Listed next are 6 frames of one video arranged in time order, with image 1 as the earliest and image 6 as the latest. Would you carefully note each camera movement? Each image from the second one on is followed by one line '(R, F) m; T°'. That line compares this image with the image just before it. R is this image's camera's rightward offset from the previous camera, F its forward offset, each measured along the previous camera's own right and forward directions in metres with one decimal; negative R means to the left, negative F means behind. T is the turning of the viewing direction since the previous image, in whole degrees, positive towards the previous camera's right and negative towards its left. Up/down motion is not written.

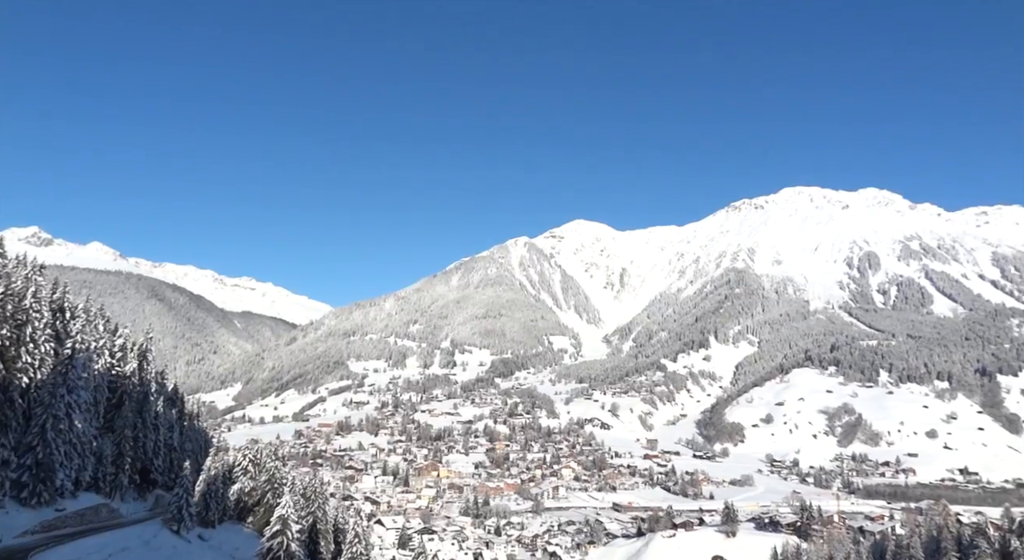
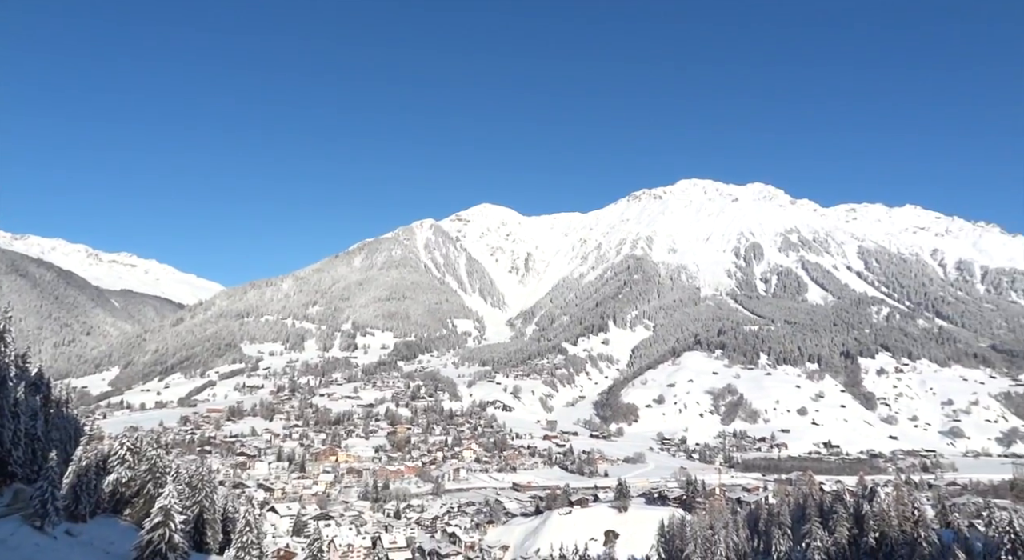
(-0.1, -4.4) m; +6°
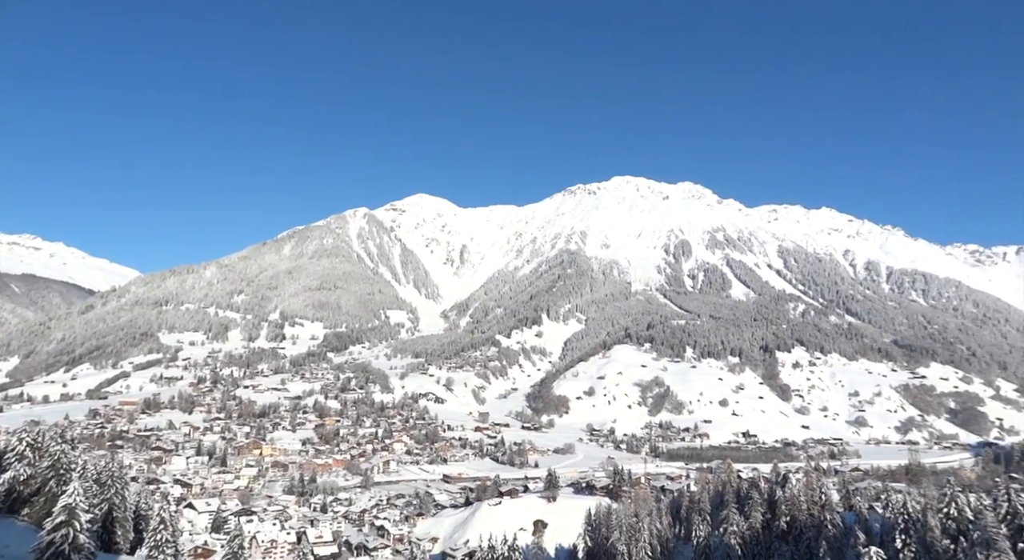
(0.0, -2.2) m; +4°
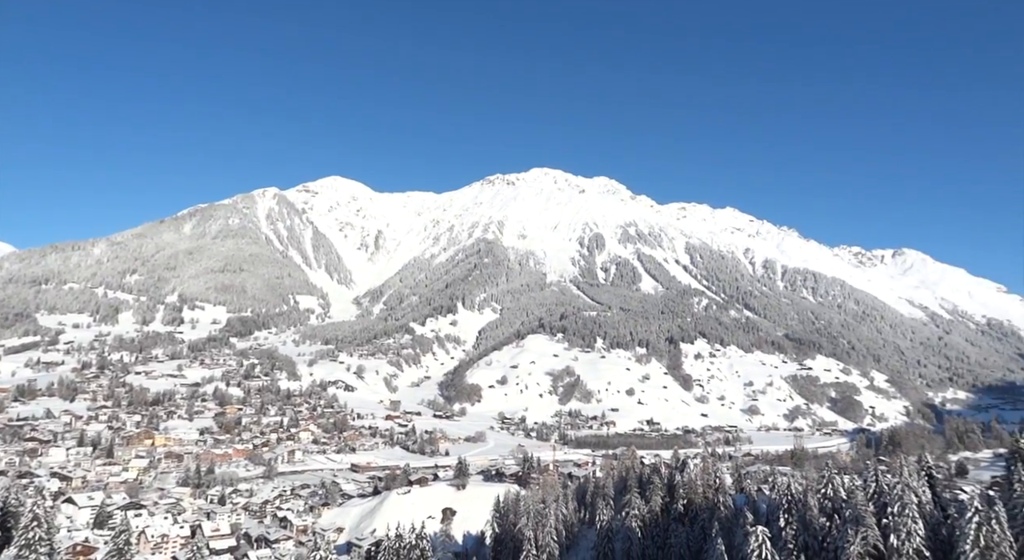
(0.0, -2.0) m; +6°
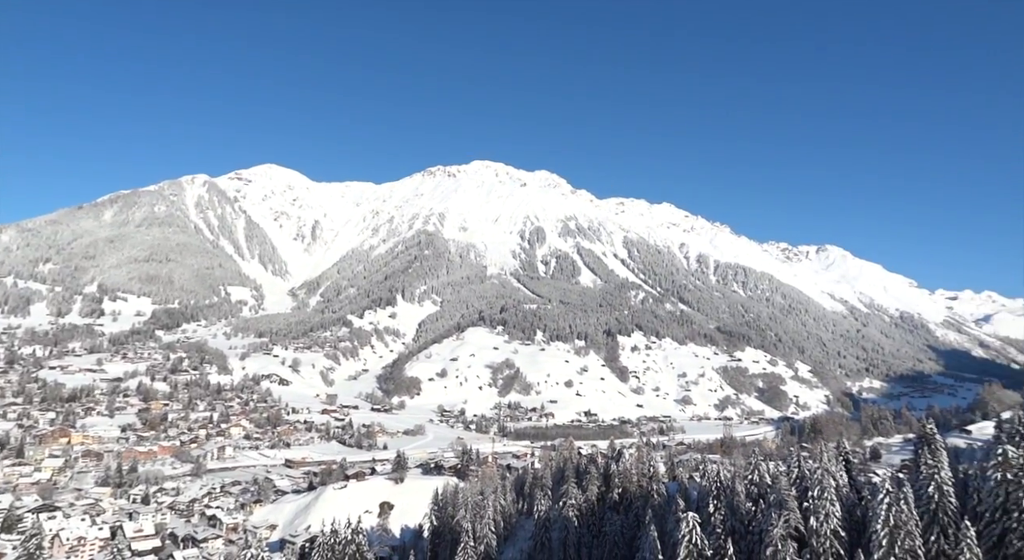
(+0.1, -1.0) m; +4°
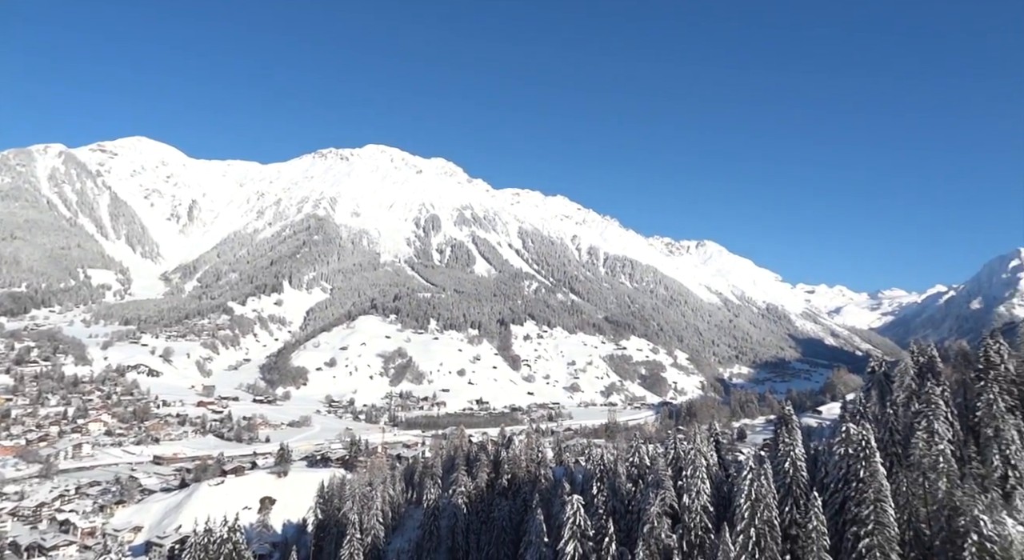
(+0.2, -1.2) m; +7°
